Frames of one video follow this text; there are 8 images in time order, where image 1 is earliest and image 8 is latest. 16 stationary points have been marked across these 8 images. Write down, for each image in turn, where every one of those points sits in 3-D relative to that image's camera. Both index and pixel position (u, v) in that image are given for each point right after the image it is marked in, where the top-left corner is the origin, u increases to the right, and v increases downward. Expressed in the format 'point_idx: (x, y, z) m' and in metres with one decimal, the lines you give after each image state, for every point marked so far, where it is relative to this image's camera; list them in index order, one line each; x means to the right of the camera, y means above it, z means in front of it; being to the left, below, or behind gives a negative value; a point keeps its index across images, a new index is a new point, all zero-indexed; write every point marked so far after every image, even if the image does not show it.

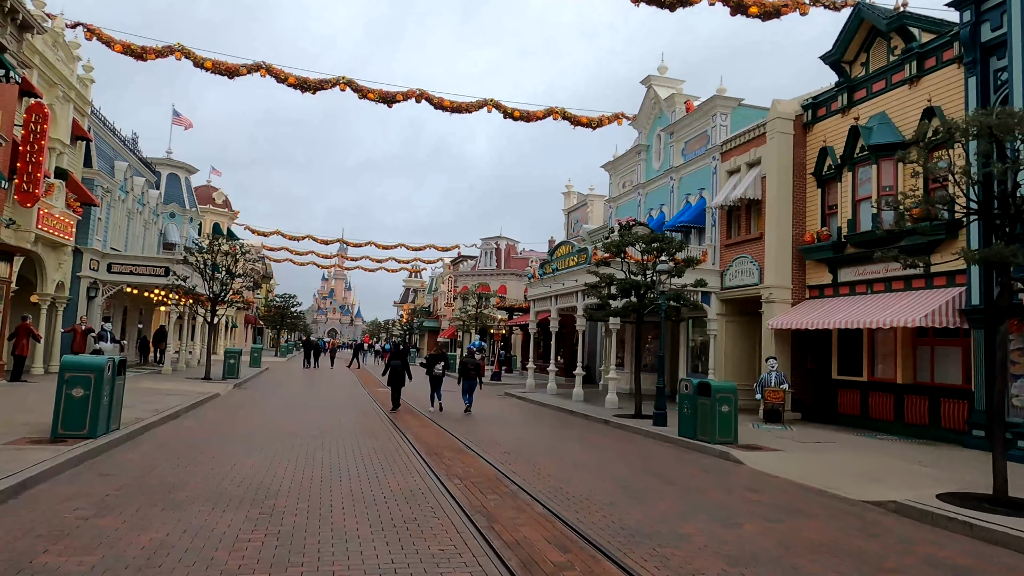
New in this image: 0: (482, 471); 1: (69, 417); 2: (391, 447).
0: (-0.4, -2.4, +8.6) m
1: (-6.1, -1.8, +9.3) m
2: (-1.8, -2.4, +10.0) m
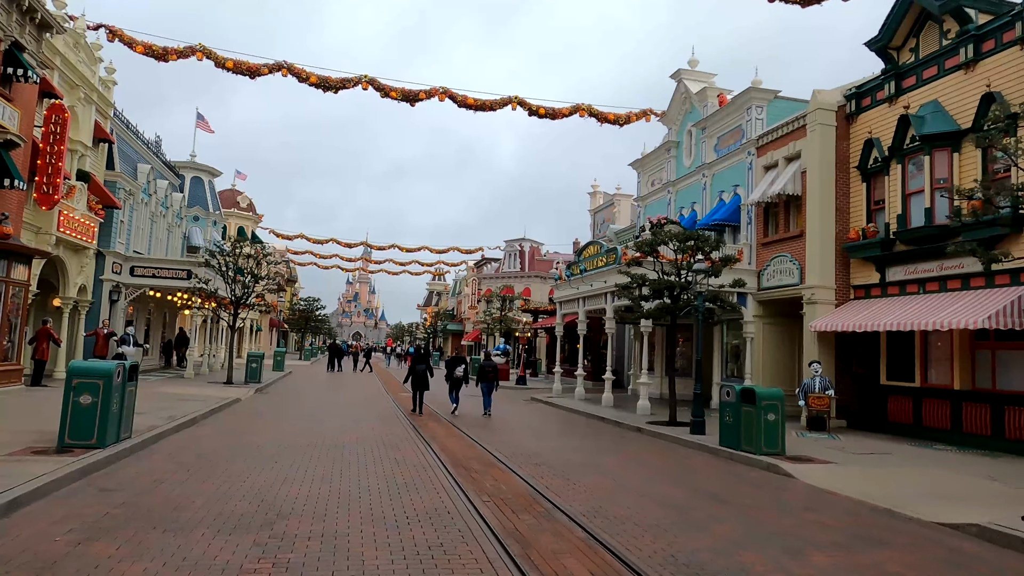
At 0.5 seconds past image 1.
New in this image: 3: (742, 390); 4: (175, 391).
0: (0.0, -2.4, +7.9) m
1: (-5.7, -1.8, +8.8) m
2: (-1.4, -2.4, +9.4) m
3: (+4.0, -1.8, +11.6) m
4: (-9.4, -2.9, +18.7) m
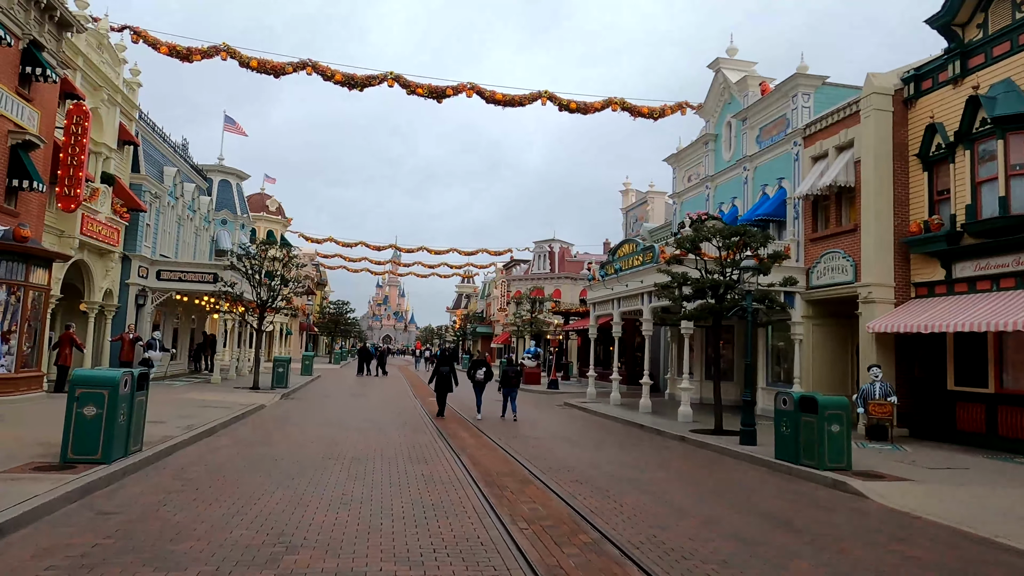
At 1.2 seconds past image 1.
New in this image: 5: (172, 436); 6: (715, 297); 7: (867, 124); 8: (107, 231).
0: (+0.4, -2.3, +7.0) m
1: (-5.3, -1.8, +8.1) m
2: (-0.9, -2.4, +8.6) m
3: (+4.5, -1.7, +10.5) m
4: (-8.5, -3.0, +18.2) m
5: (-5.6, -2.4, +11.0) m
6: (+4.6, -0.2, +15.2) m
7: (+8.3, +3.8, +15.6) m
8: (-11.9, +1.7, +19.8) m
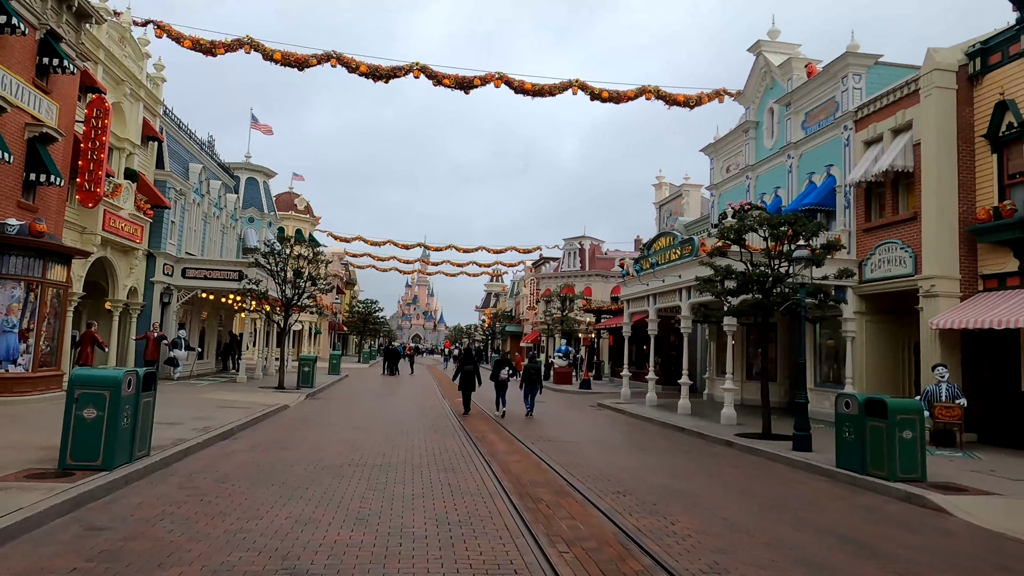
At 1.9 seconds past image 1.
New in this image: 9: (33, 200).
0: (+0.8, -2.2, +6.2) m
1: (-4.9, -1.8, +7.5) m
2: (-0.5, -2.3, +7.8) m
3: (+5.0, -1.6, +9.5) m
4: (-7.6, -2.9, +17.7) m
5: (-5.1, -2.3, +10.4) m
6: (+5.3, -0.1, +14.2) m
7: (+8.9, +4.0, +14.4) m
8: (-11.1, +1.7, +19.4) m
9: (-10.5, +1.9, +14.7) m
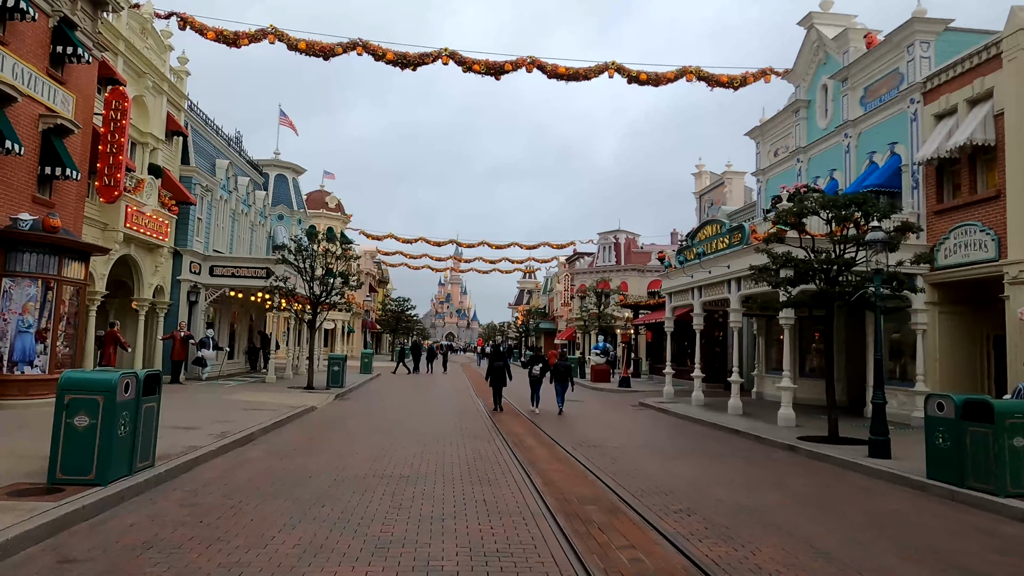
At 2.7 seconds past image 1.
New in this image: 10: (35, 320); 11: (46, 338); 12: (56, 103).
0: (+1.1, -2.1, +5.1) m
1: (-4.4, -1.7, +6.7) m
2: (0.0, -2.2, +6.8) m
3: (+5.5, -1.4, +8.2) m
4: (-6.7, -2.8, +17.0) m
5: (-4.5, -2.2, +9.6) m
6: (+6.0, +0.2, +12.8) m
7: (+9.6, +4.2, +12.9) m
8: (-10.1, +1.8, +18.9) m
9: (-9.8, +2.0, +14.1) m
10: (-9.4, -0.6, +13.2) m
11: (-9.3, -1.0, +13.4) m
12: (-9.5, +3.9, +14.0) m
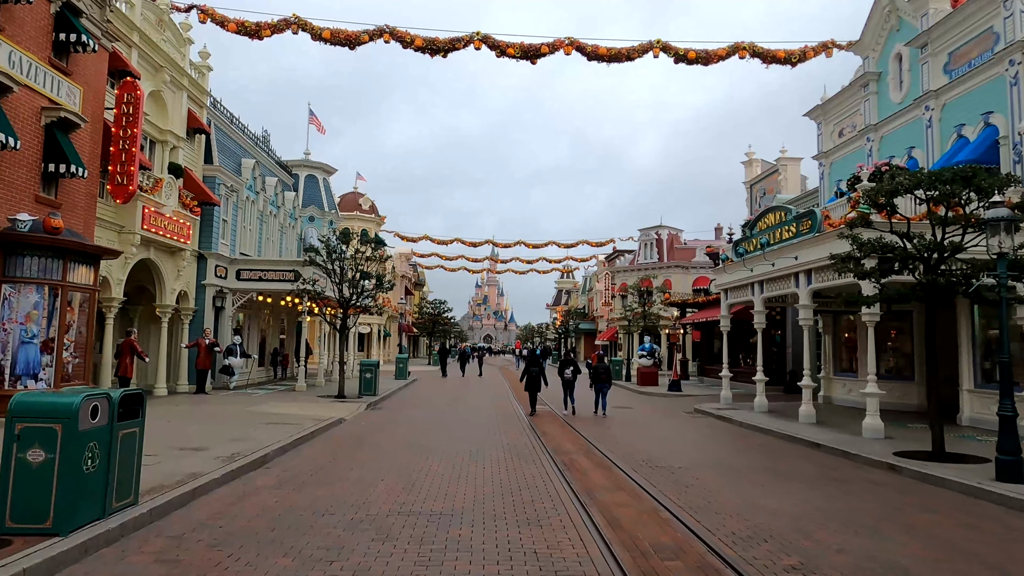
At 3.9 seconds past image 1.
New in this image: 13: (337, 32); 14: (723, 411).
0: (+1.5, -2.0, +3.5) m
1: (-4.0, -1.7, +5.4) m
2: (+0.5, -2.1, +5.2) m
3: (+6.1, -1.2, +6.3) m
4: (-5.6, -2.9, +15.8) m
5: (-3.9, -2.3, +8.3) m
6: (+6.8, +0.3, +11.0) m
7: (+10.3, +4.5, +10.8) m
8: (-9.0, +1.6, +17.9) m
9: (-8.9, +1.8, +13.1) m
10: (-8.6, -0.7, +12.2) m
11: (-8.5, -1.1, +12.4) m
12: (-8.8, +3.7, +13.0) m
13: (-5.2, +7.5, +19.7) m
14: (+6.0, -3.5, +19.1) m
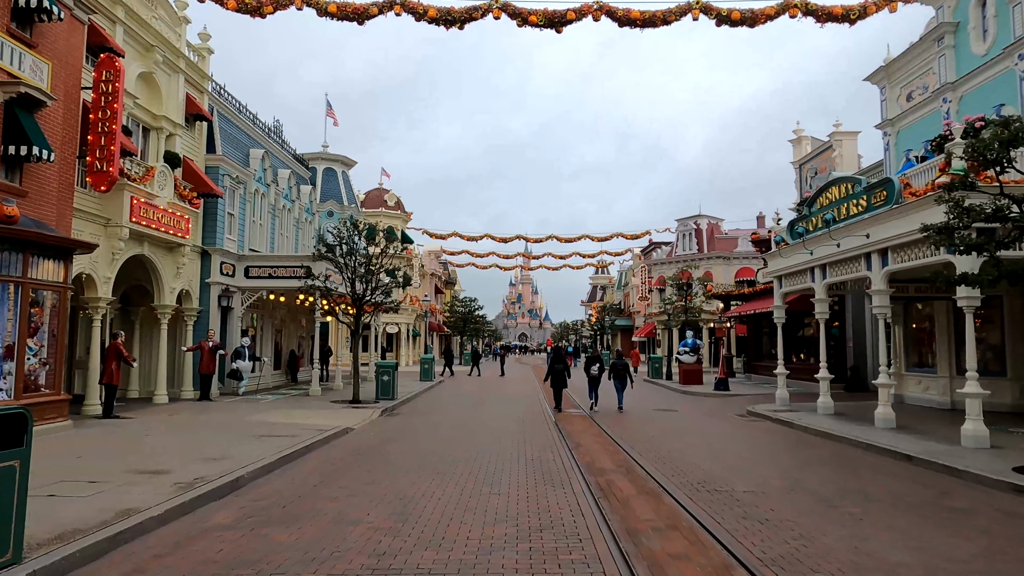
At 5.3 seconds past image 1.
0: (+1.4, -1.8, +1.6) m
1: (-3.9, -1.6, +3.8) m
2: (+0.5, -1.9, +3.3) m
3: (+6.1, -0.9, +4.2) m
4: (-5.0, -2.8, +14.2) m
5: (-3.7, -2.2, +6.6) m
6: (+7.0, +0.7, +8.7) m
7: (+10.5, +4.9, +8.4) m
8: (-8.4, +1.7, +16.5) m
9: (-8.6, +1.9, +11.7) m
10: (-8.2, -0.7, +10.7) m
11: (-8.1, -1.1, +10.9) m
12: (-8.4, +3.8, +11.6) m
13: (-4.6, +7.7, +18.1) m
14: (+6.8, -3.2, +16.9) m
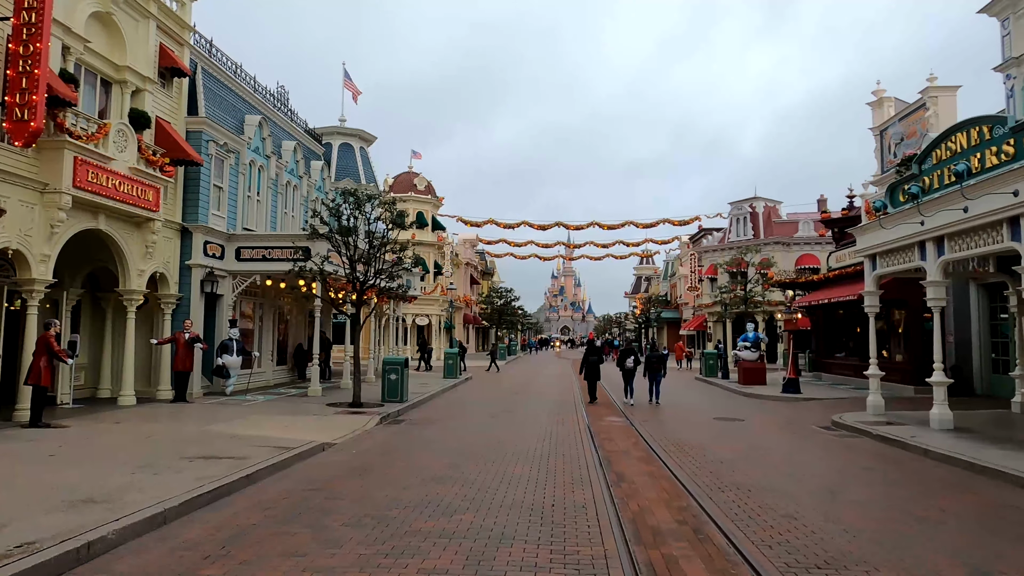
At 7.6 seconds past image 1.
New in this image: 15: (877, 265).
0: (+1.0, -1.6, -1.6) m
1: (-4.2, -1.3, +0.9) m
2: (+0.2, -1.7, +0.2) m
3: (+5.8, -0.6, +0.7) m
4: (-4.6, -2.4, +11.5) m
5: (-3.8, -1.9, +3.8) m
6: (+7.0, +1.0, +5.2) m
7: (+10.5, +5.2, +4.6) m
8: (-7.8, +2.1, +13.9) m
9: (-8.3, +2.2, +9.1) m
10: (-8.0, -0.4, +8.2) m
11: (-7.9, -0.7, +8.4) m
12: (-8.2, +4.1, +9.0) m
13: (-3.9, +8.1, +15.2) m
14: (+7.4, -2.8, +13.4) m
15: (+7.9, +0.5, +14.5) m
